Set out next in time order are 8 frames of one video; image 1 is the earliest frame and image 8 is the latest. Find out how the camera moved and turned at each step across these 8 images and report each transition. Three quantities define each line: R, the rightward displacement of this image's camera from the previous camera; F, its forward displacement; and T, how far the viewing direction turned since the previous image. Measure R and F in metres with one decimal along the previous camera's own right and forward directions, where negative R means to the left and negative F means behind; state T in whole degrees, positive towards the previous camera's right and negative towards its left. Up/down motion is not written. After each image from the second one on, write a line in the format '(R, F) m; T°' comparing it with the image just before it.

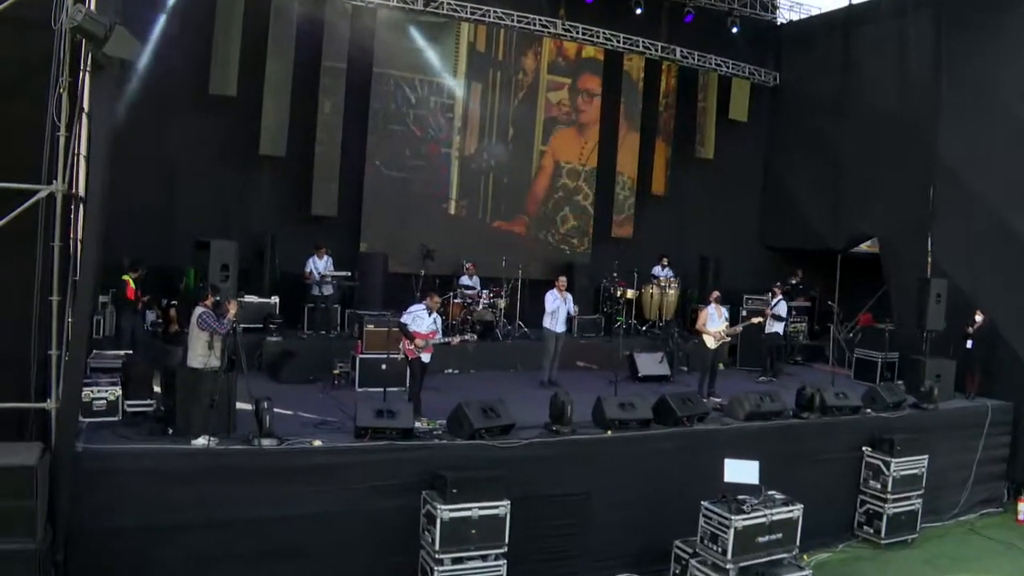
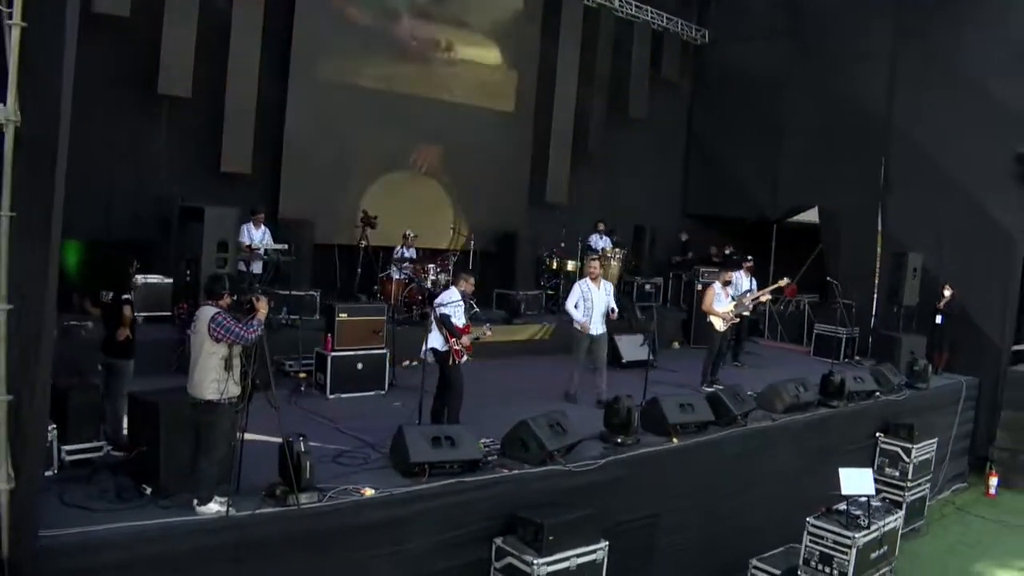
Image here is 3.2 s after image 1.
(-1.6, +1.8) m; +13°
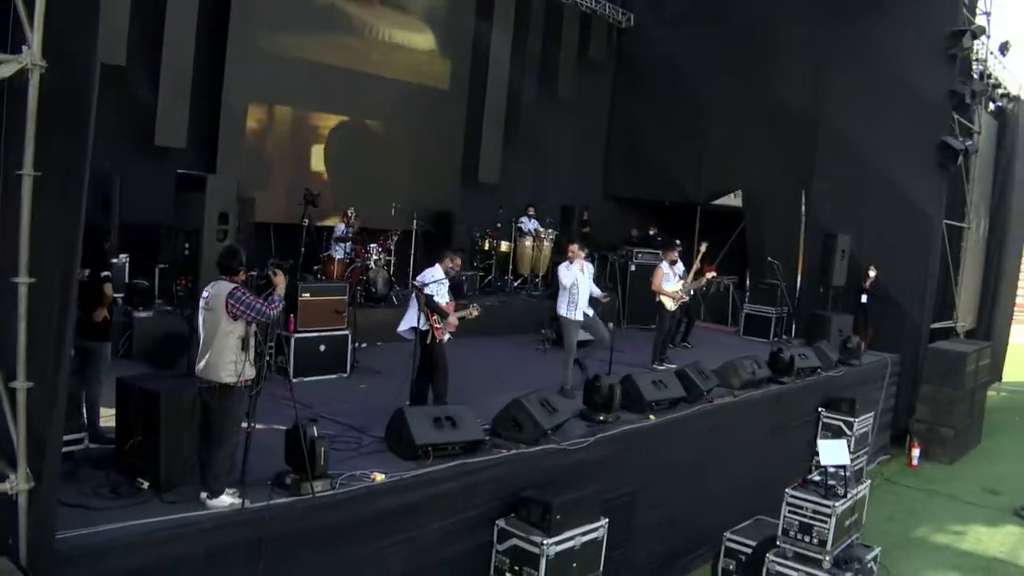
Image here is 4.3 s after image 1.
(-0.6, +0.2) m; +7°
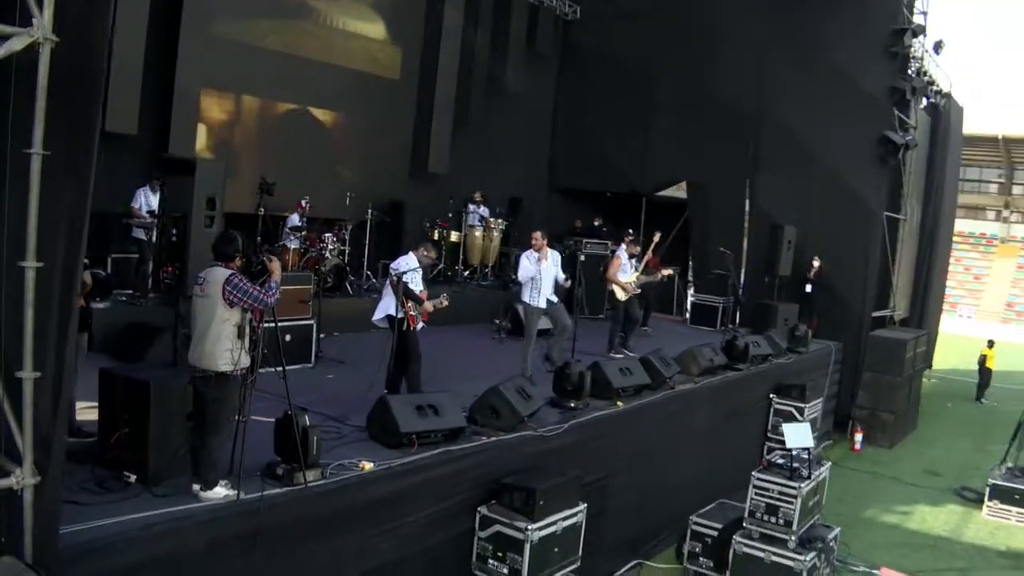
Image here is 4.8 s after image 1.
(-0.3, 0.0) m; +4°
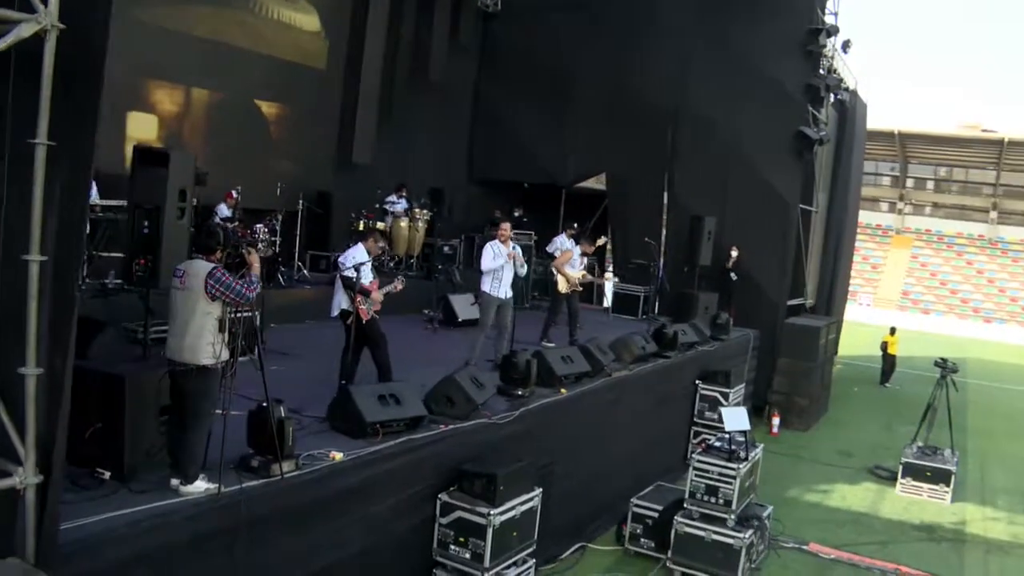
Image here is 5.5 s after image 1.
(-0.3, -0.1) m; +6°
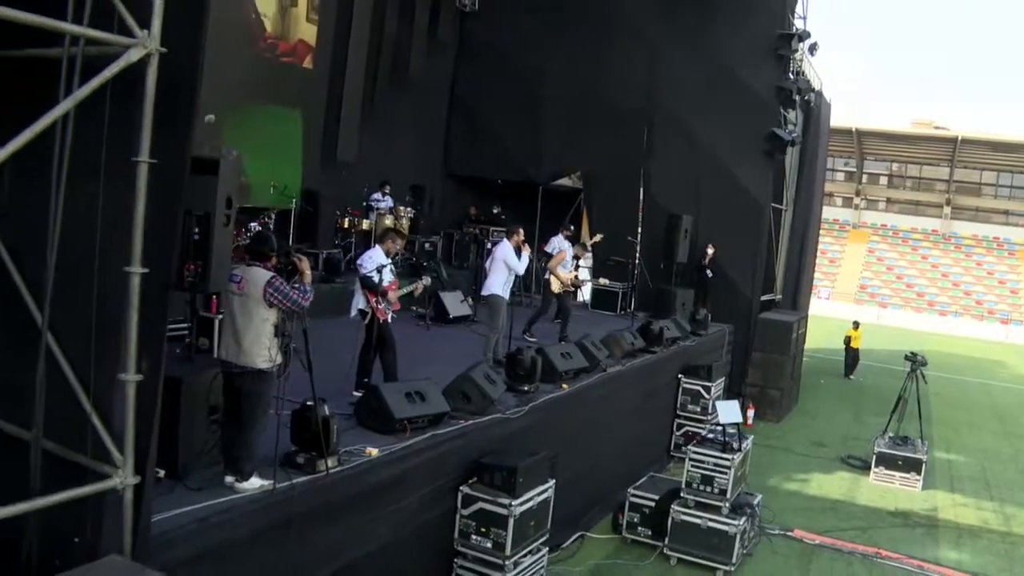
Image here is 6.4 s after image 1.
(-0.4, -0.2) m; +3°
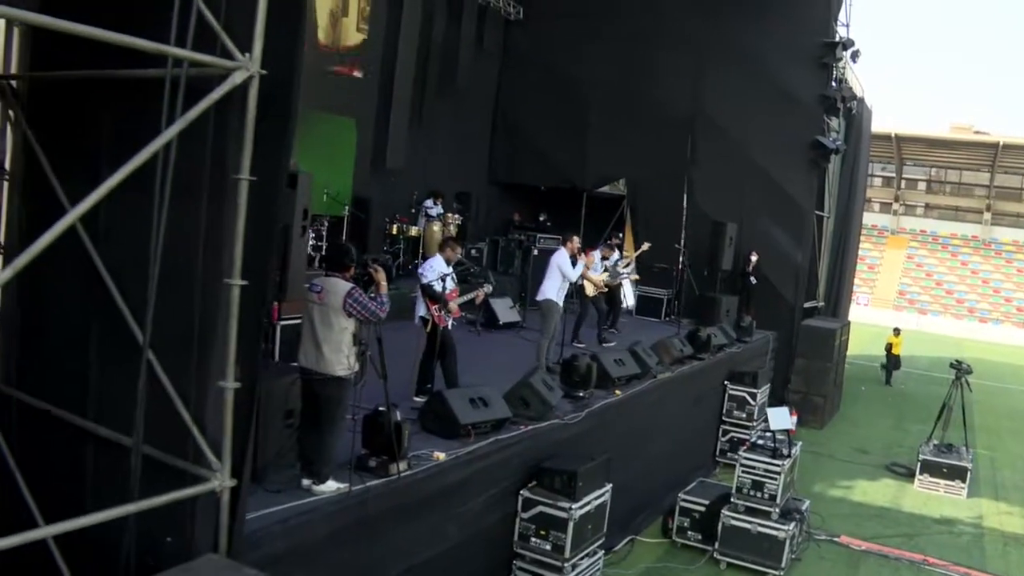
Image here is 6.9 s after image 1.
(-0.2, -0.2) m; -2°
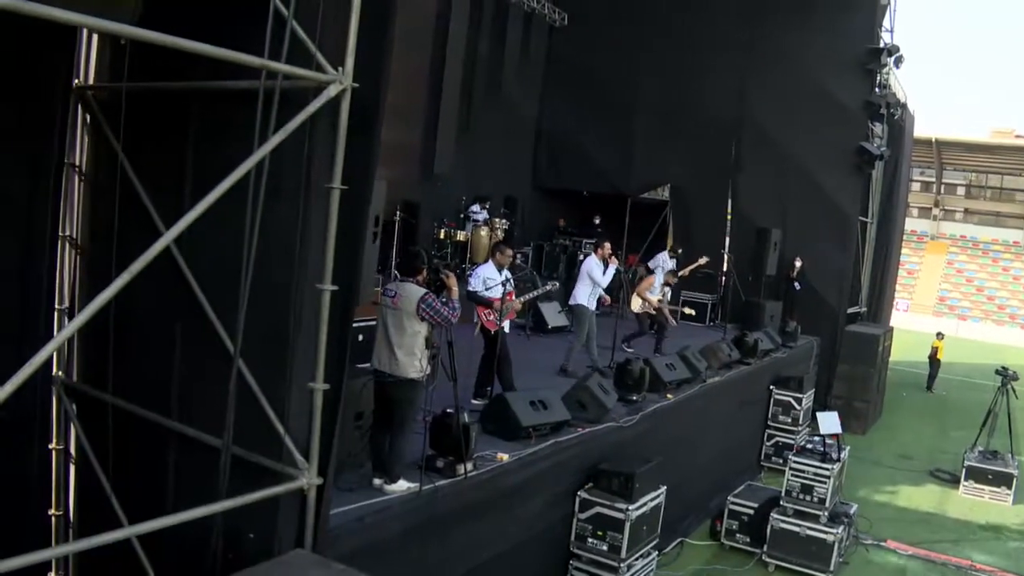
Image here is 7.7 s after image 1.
(-0.2, -0.1) m; -2°
